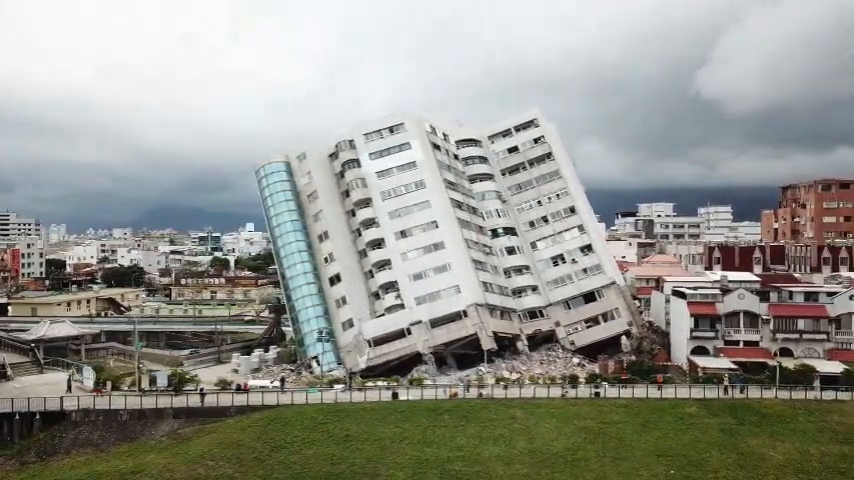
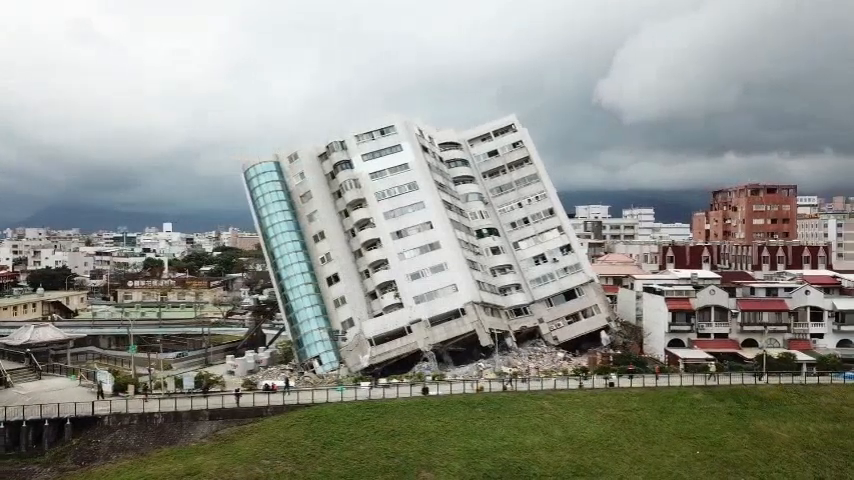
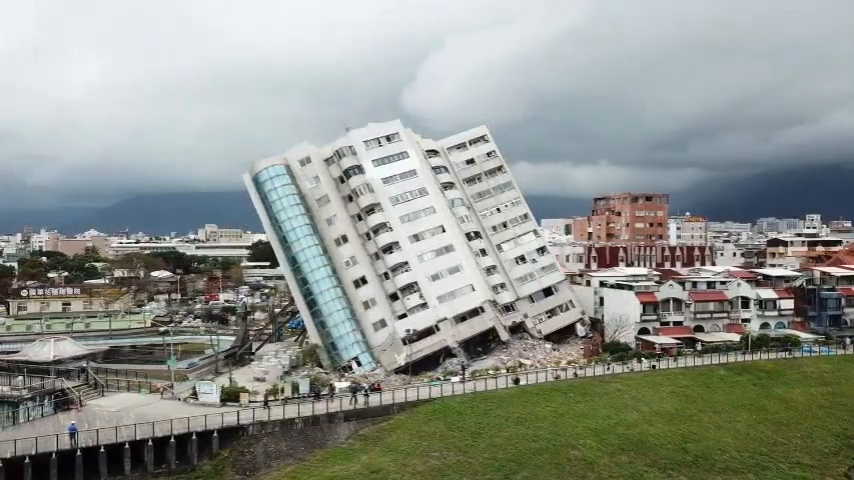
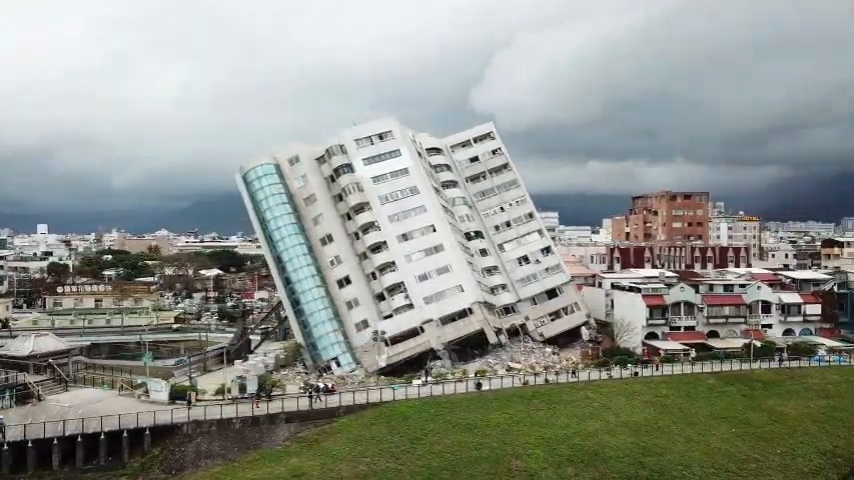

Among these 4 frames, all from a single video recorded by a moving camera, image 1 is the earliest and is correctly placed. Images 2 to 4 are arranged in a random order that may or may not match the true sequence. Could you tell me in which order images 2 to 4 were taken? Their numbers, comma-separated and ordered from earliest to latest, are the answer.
2, 4, 3
